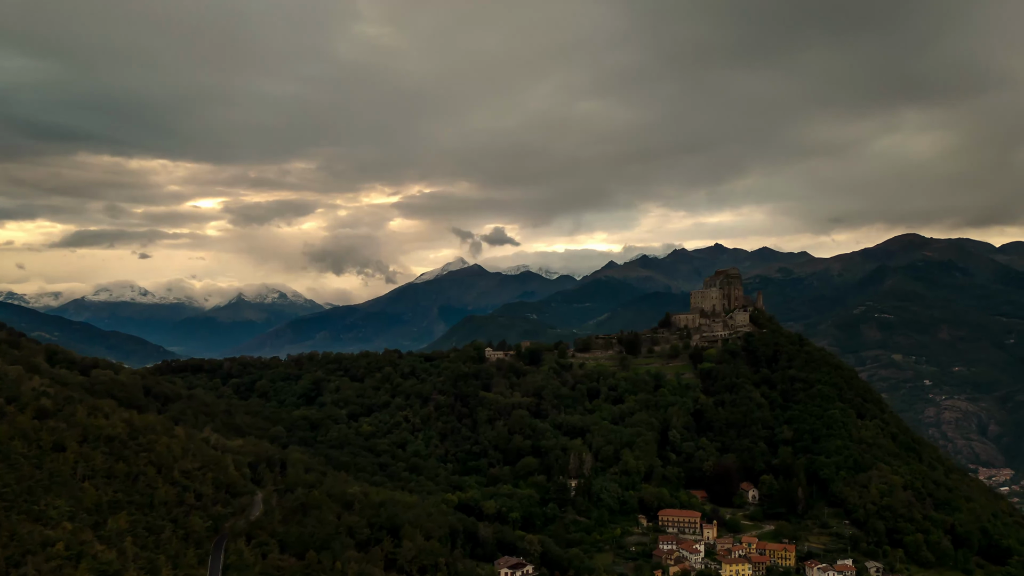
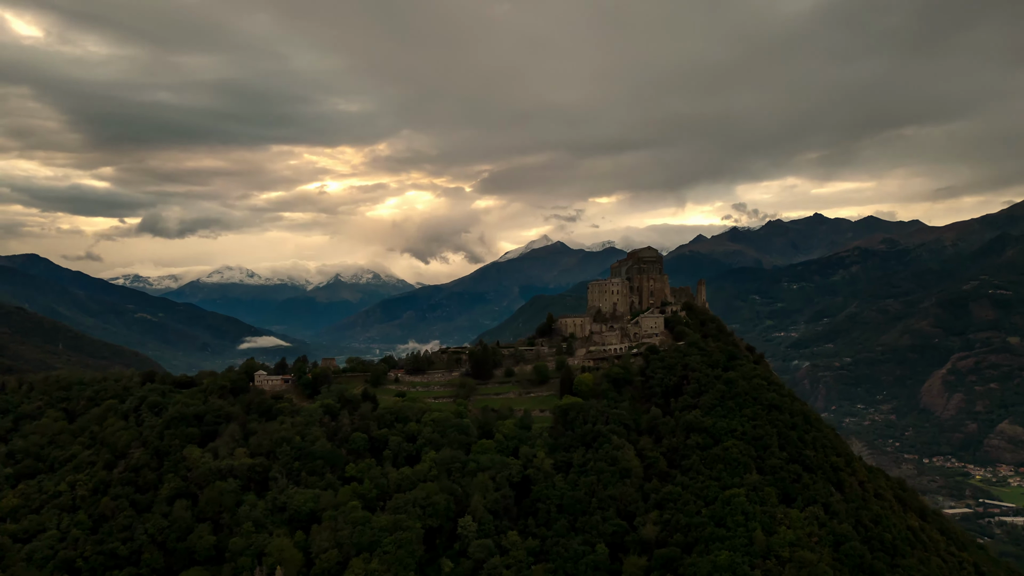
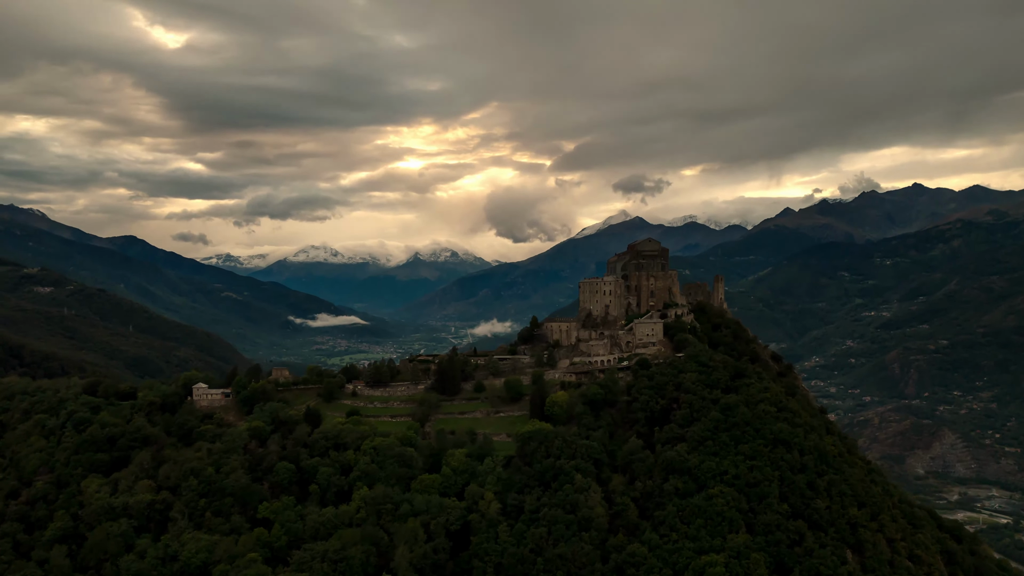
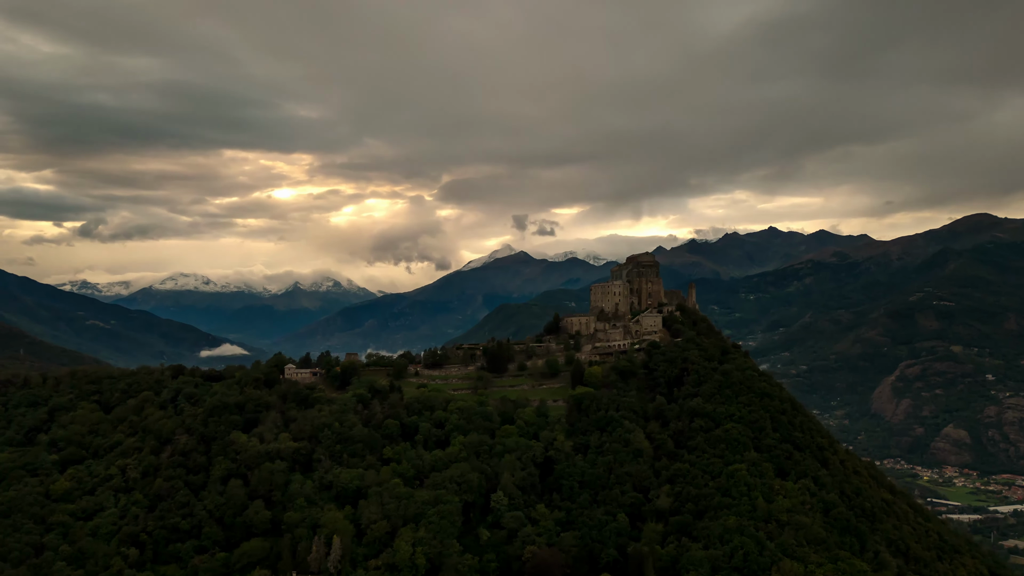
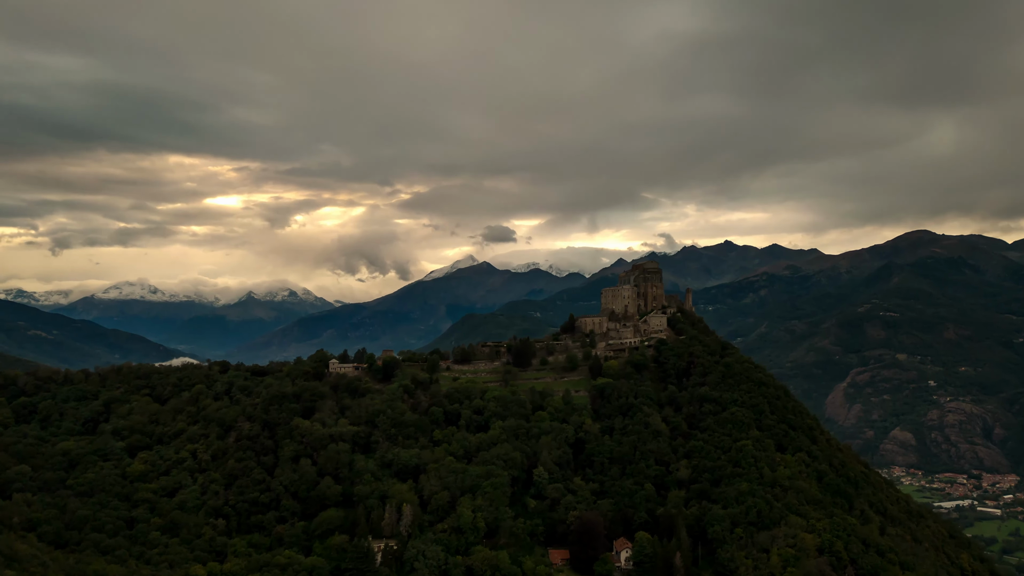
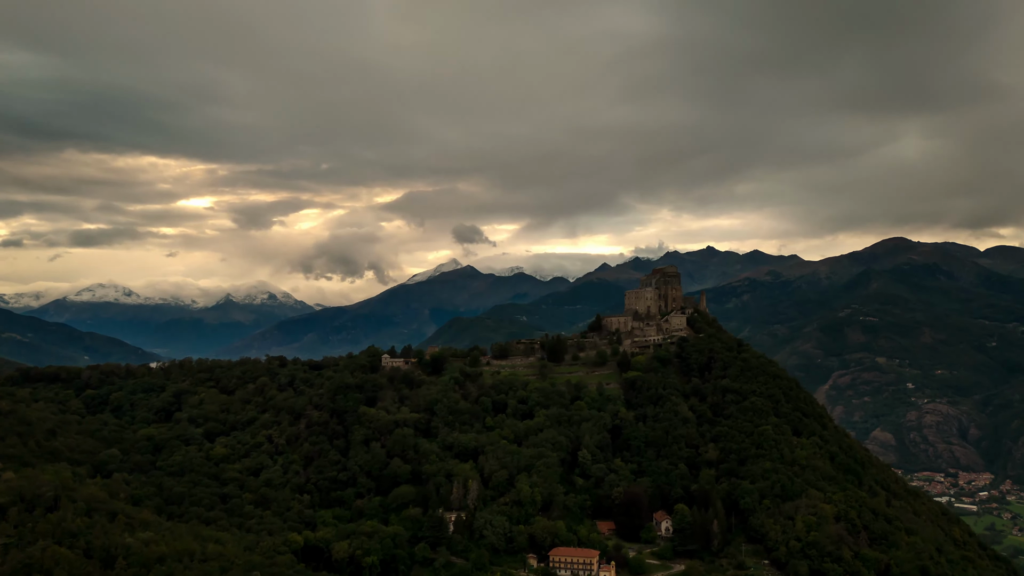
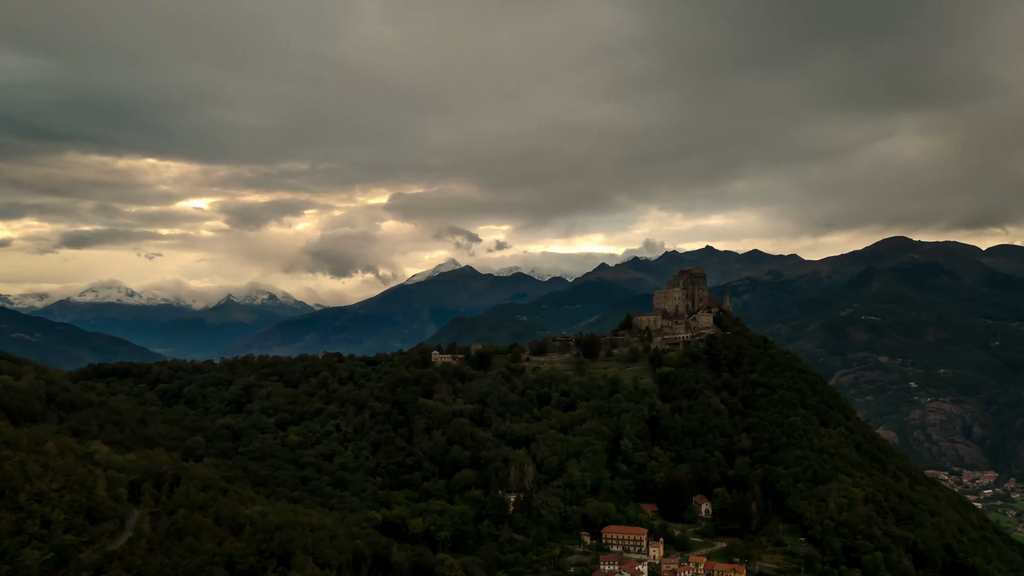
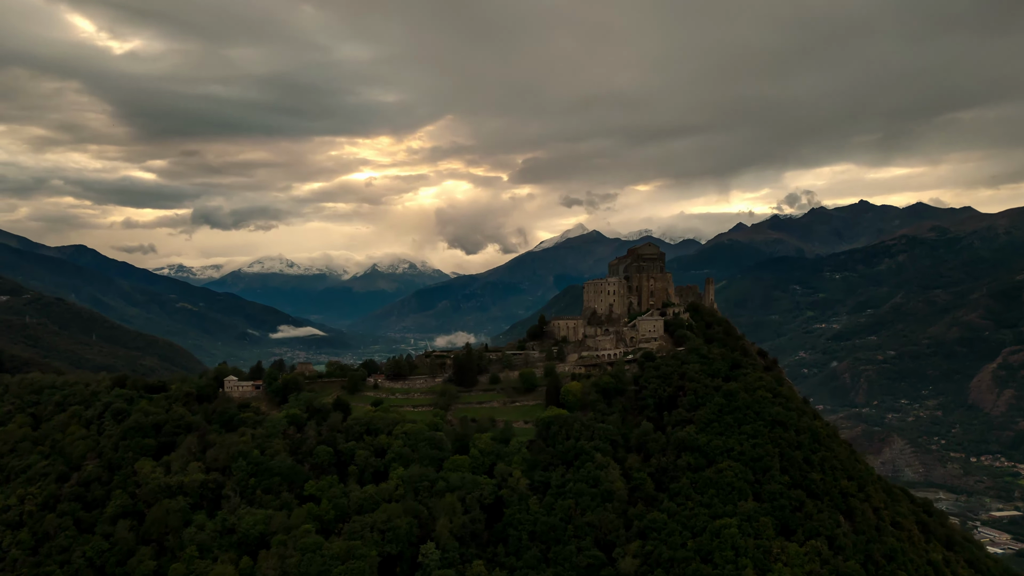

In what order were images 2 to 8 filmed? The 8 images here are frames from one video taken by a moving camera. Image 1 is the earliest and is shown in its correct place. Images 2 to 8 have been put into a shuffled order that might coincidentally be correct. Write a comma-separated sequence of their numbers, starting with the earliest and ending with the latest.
7, 6, 5, 4, 2, 8, 3
